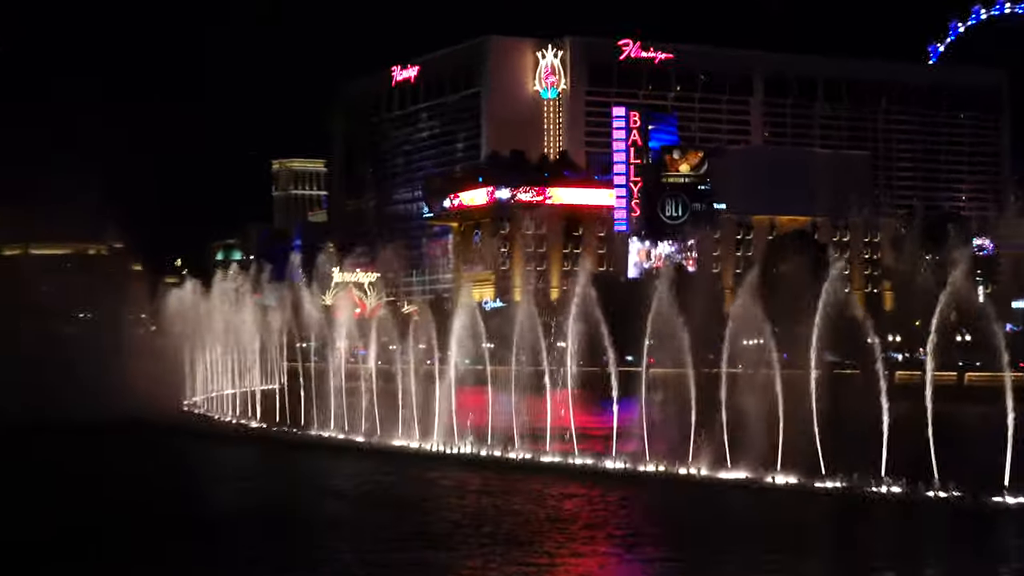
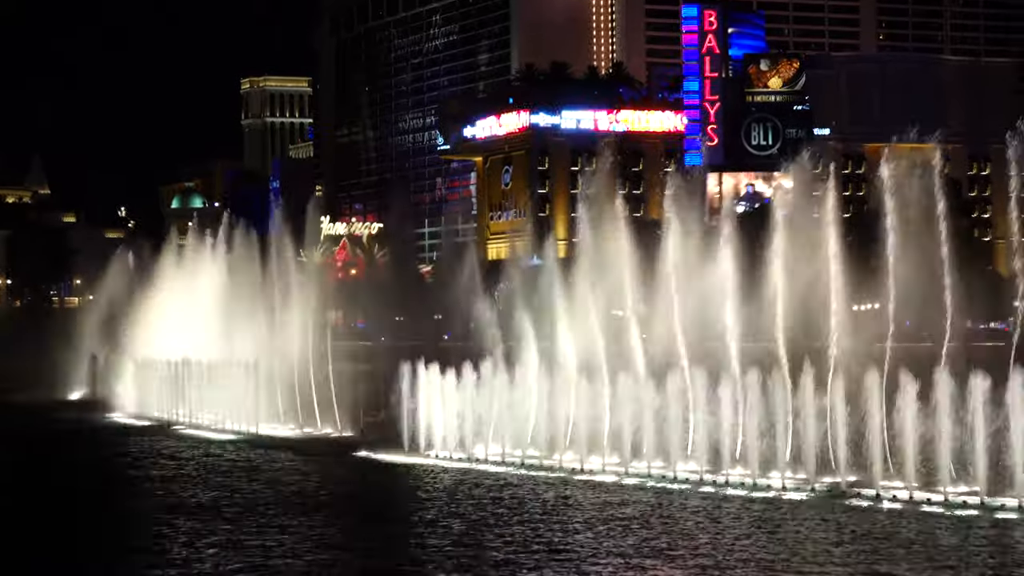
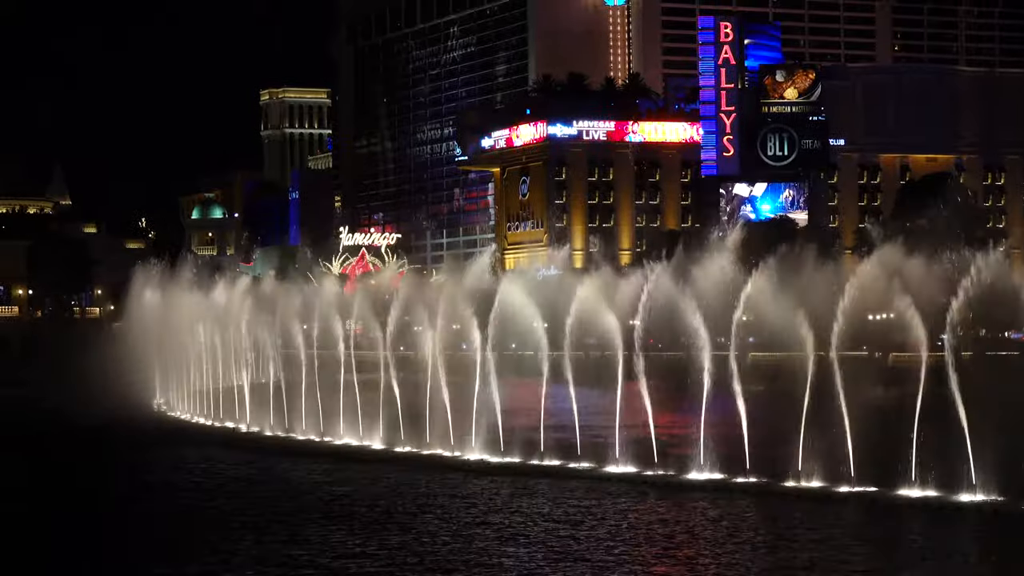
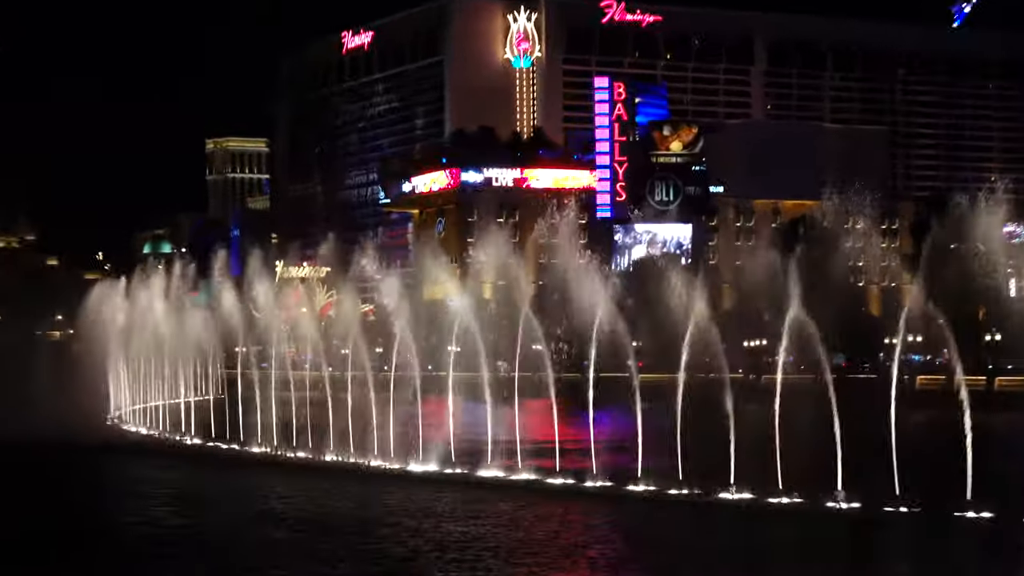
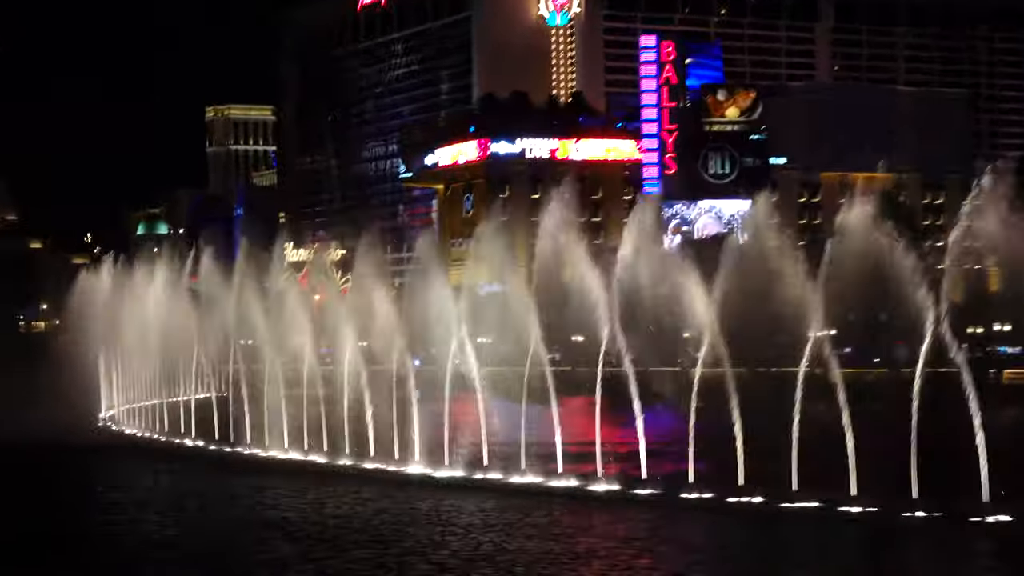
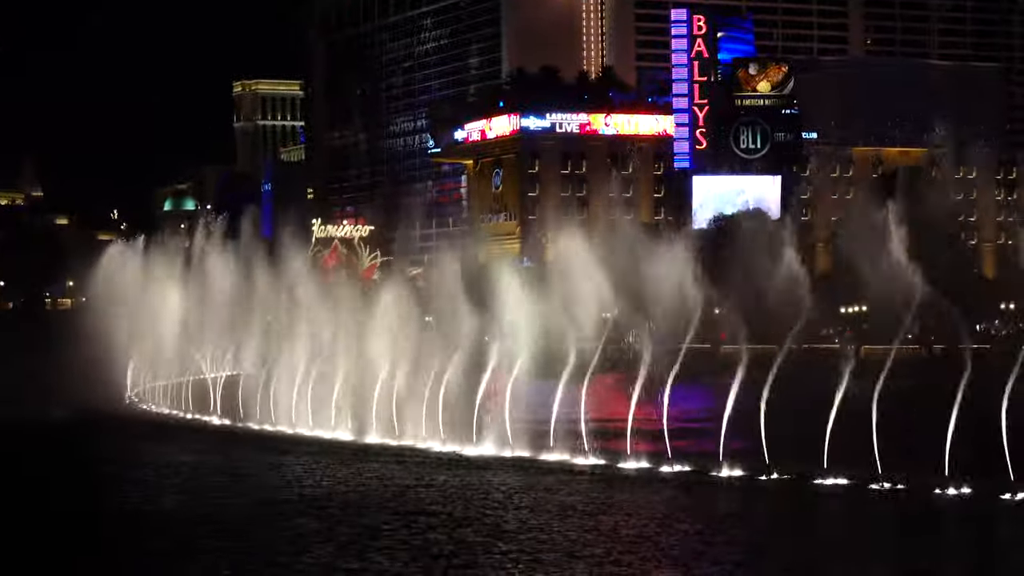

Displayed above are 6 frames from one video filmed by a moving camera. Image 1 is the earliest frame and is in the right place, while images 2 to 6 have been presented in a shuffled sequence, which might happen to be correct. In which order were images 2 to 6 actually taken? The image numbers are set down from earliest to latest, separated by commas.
4, 5, 6, 3, 2
